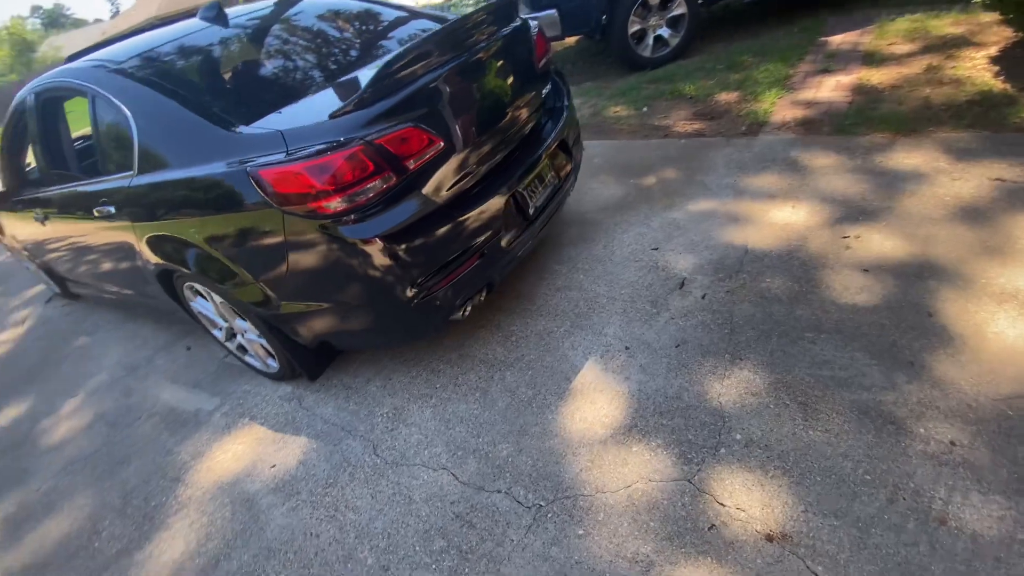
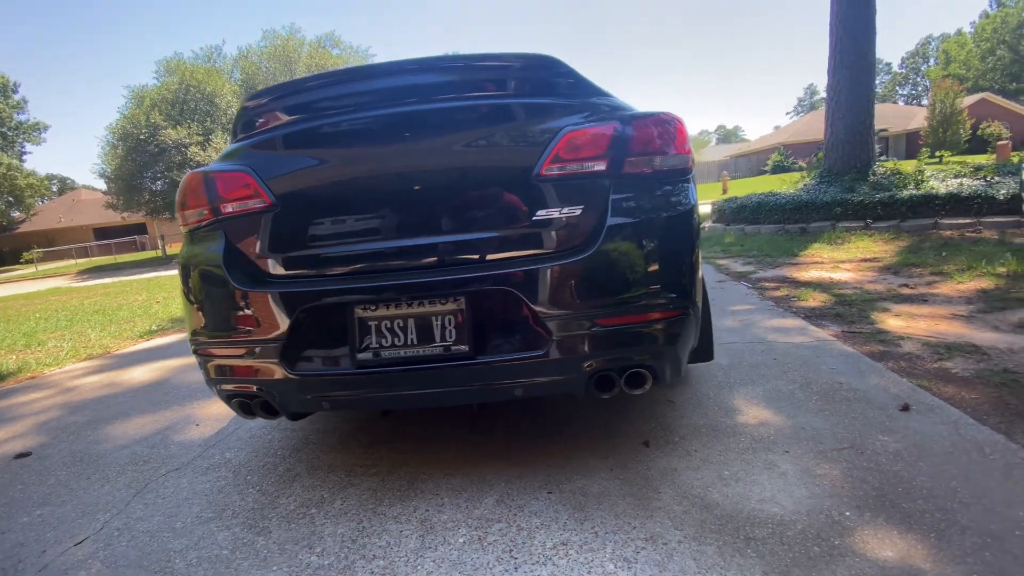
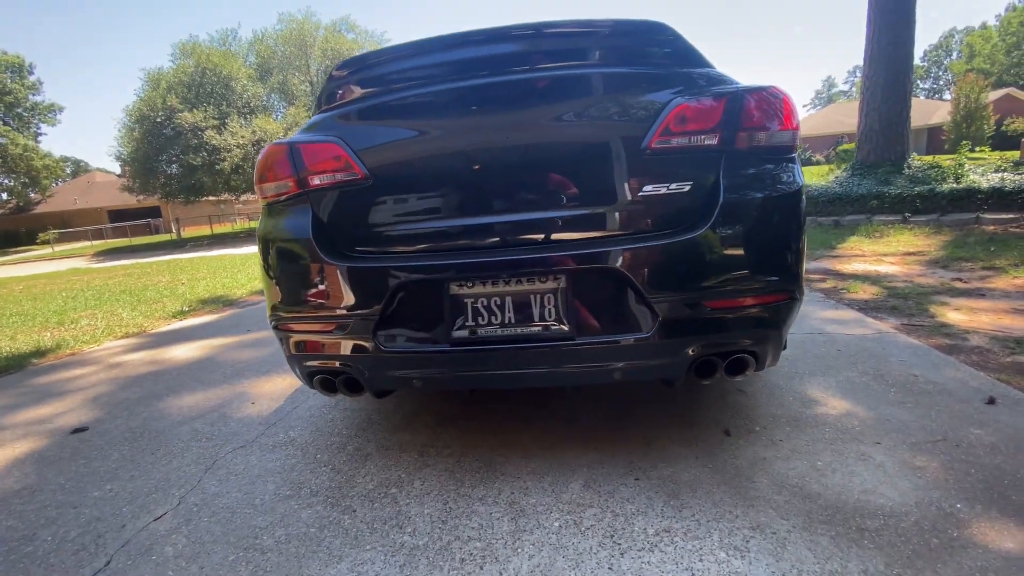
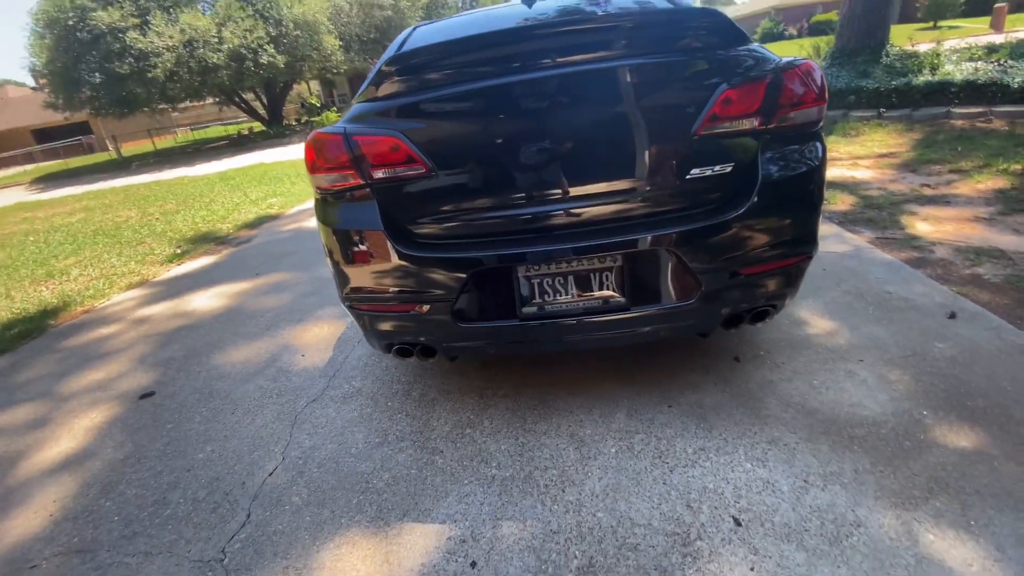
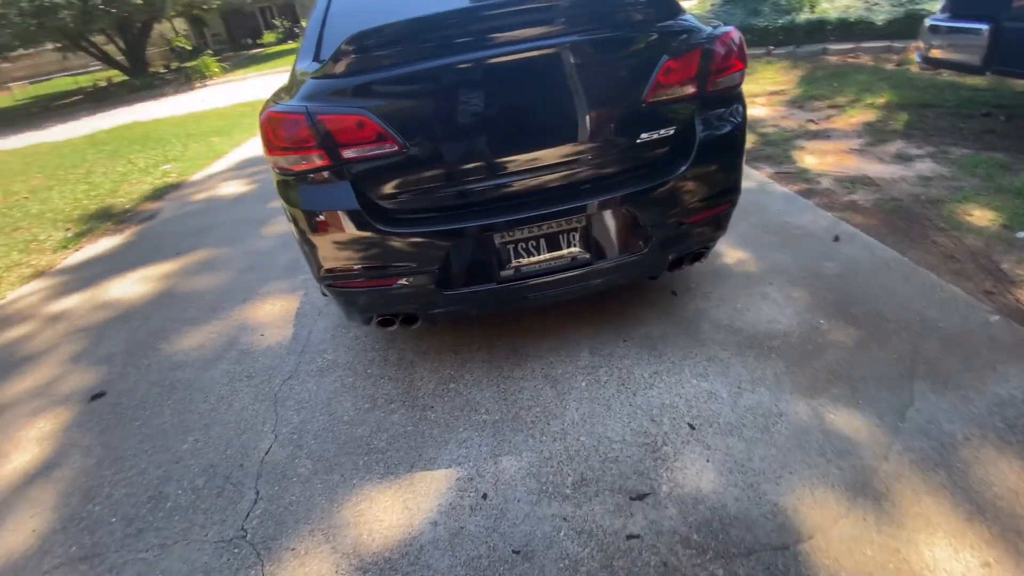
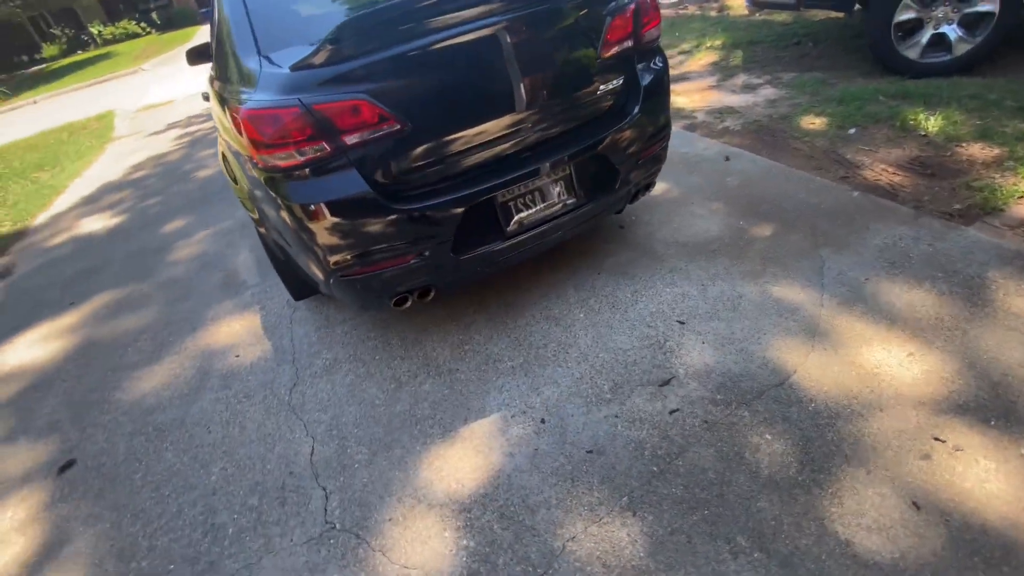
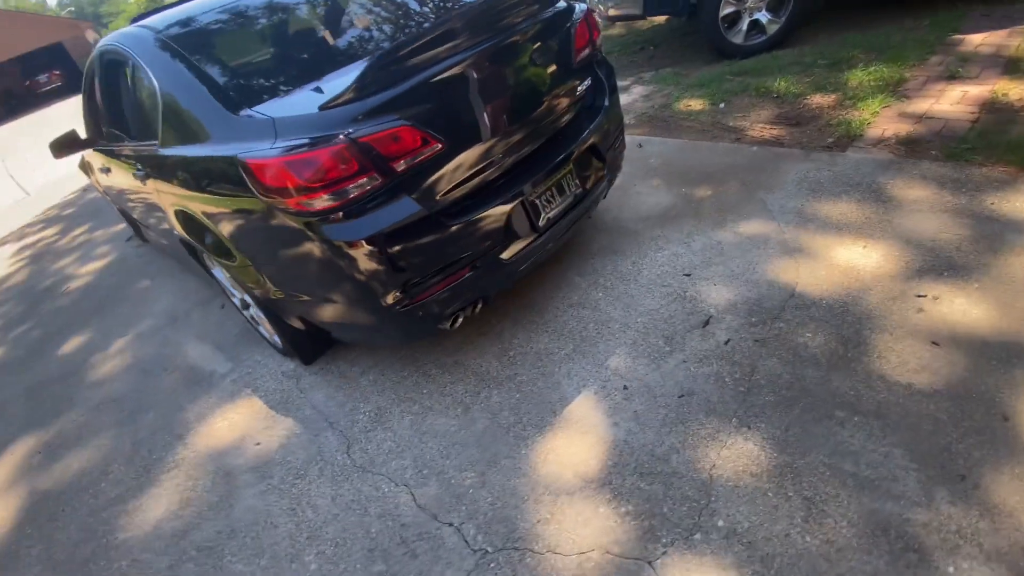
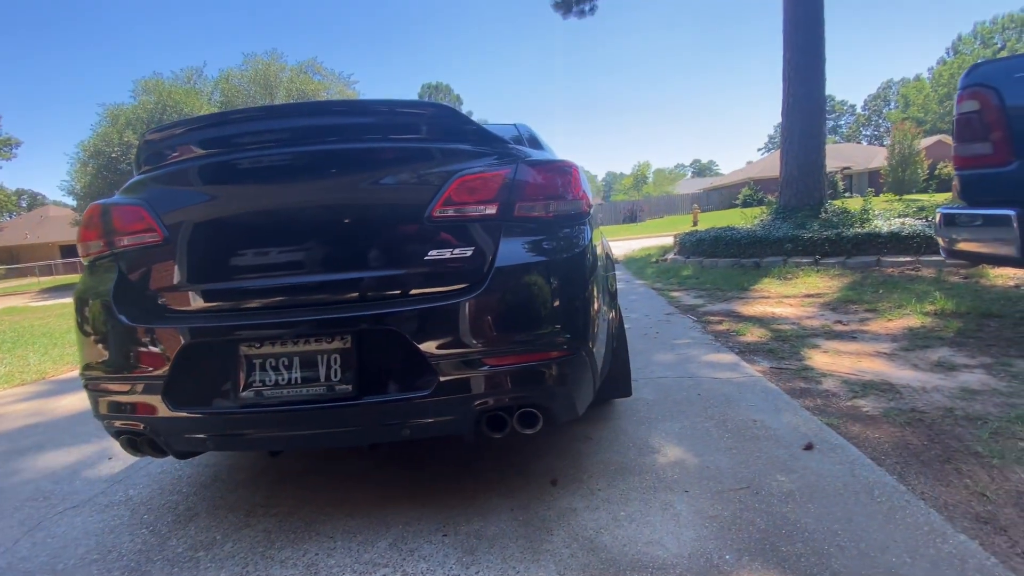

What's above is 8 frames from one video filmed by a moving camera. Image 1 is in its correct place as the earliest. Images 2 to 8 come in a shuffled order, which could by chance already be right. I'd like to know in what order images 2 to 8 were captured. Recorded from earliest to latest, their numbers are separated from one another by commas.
7, 6, 5, 4, 3, 2, 8
